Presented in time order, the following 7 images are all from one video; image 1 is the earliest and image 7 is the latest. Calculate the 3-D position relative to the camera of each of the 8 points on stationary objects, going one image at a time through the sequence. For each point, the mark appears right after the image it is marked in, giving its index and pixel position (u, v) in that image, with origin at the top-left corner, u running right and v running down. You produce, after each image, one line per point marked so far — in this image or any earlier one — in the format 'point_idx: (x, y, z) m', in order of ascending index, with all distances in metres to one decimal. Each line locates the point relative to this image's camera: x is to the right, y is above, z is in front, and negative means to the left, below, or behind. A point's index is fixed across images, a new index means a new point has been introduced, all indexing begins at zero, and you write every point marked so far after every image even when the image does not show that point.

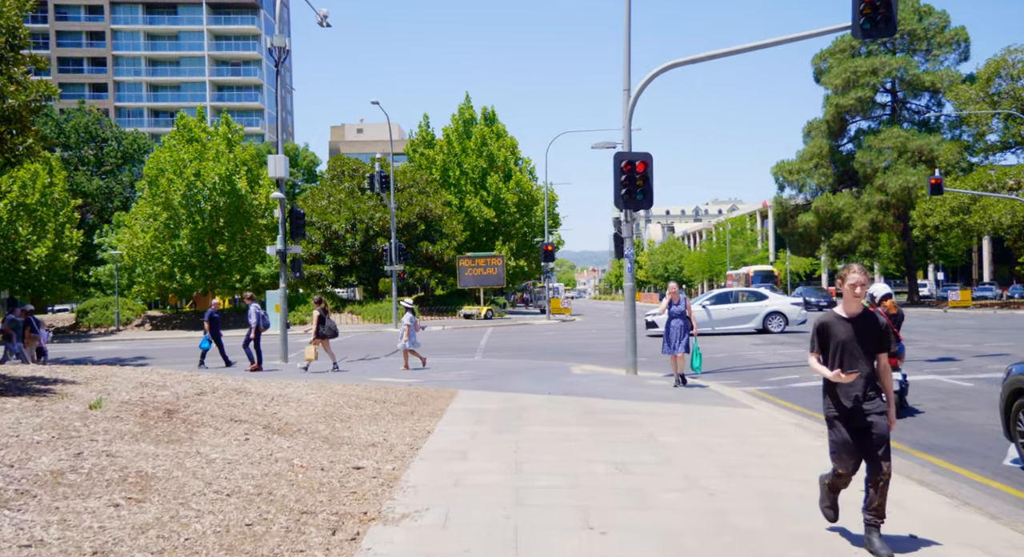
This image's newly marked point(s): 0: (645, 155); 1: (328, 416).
0: (+2.5, +2.3, +16.9) m
1: (-2.0, -1.5, +9.7) m
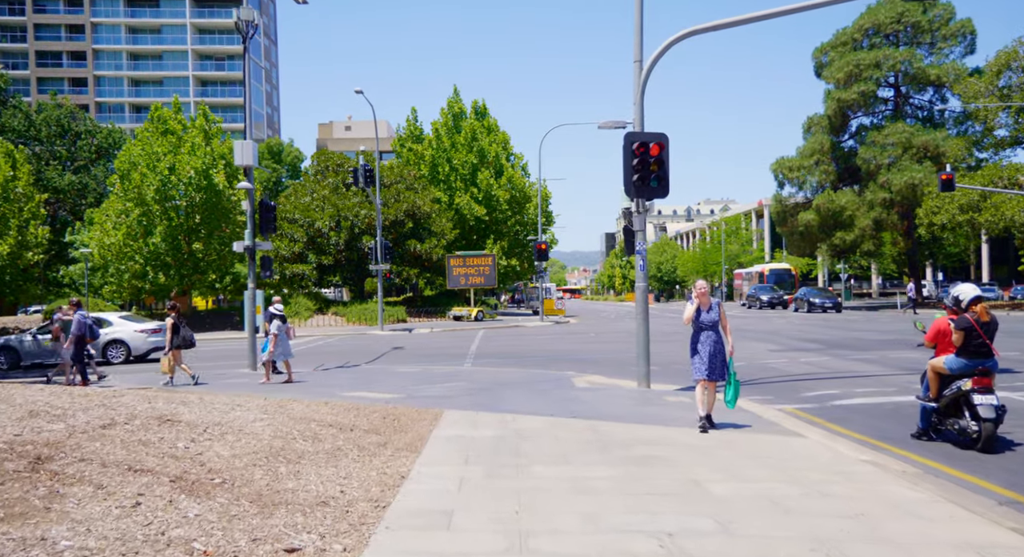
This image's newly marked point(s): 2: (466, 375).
0: (+2.4, +2.3, +14.7) m
1: (-2.0, -1.5, +7.5) m
2: (-0.9, -1.9, +18.0) m
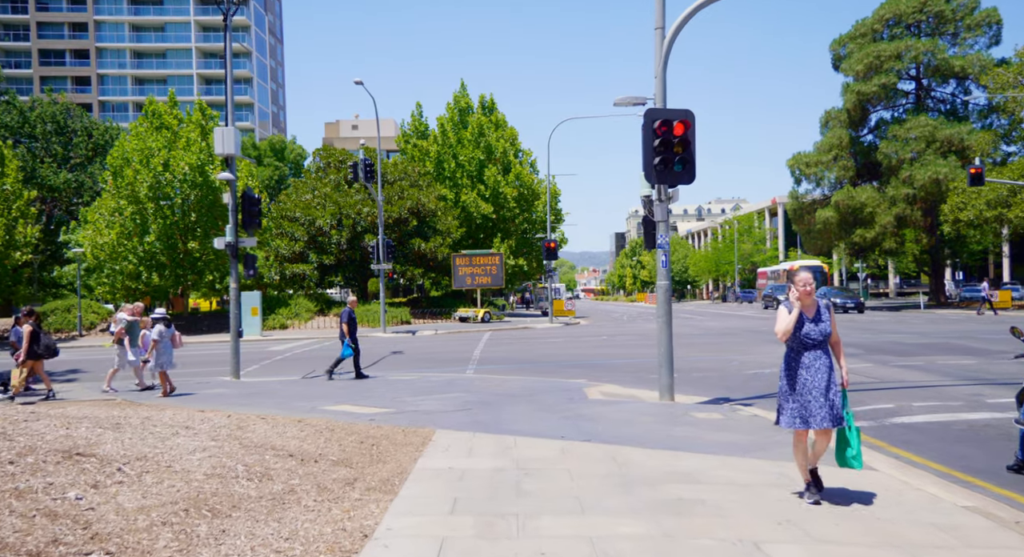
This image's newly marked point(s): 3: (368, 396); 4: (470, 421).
0: (+2.5, +2.4, +12.9) m
1: (-2.0, -1.4, +5.7) m
2: (-0.8, -1.9, +16.2) m
3: (-2.3, -1.8, +14.0) m
4: (-0.5, -1.7, +11.1) m
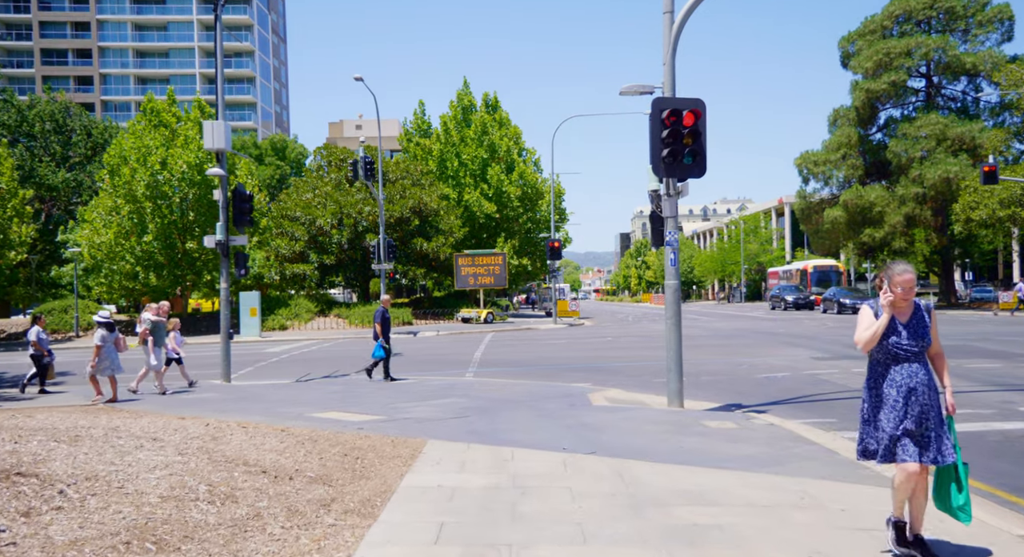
0: (+2.5, +2.4, +12.1) m
1: (-2.0, -1.4, +5.0) m
2: (-0.8, -1.9, +15.5) m
3: (-2.3, -1.8, +13.3) m
4: (-0.6, -1.7, +10.4) m
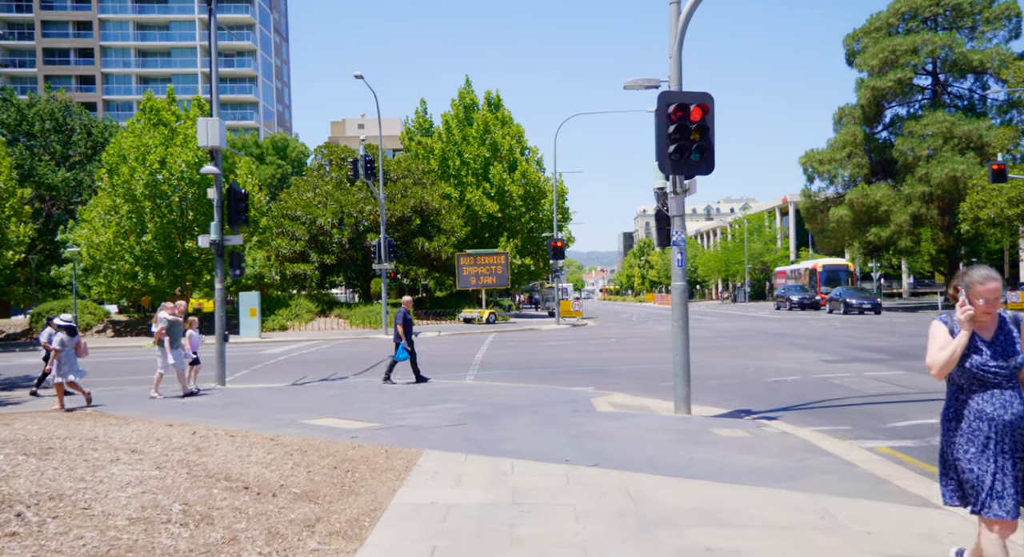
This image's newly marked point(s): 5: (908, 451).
0: (+2.5, +2.4, +11.7) m
1: (-2.1, -1.5, +4.5) m
2: (-0.8, -1.9, +15.0) m
3: (-2.3, -1.8, +12.9) m
4: (-0.6, -1.8, +9.9) m
5: (+4.1, -1.8, +9.2) m
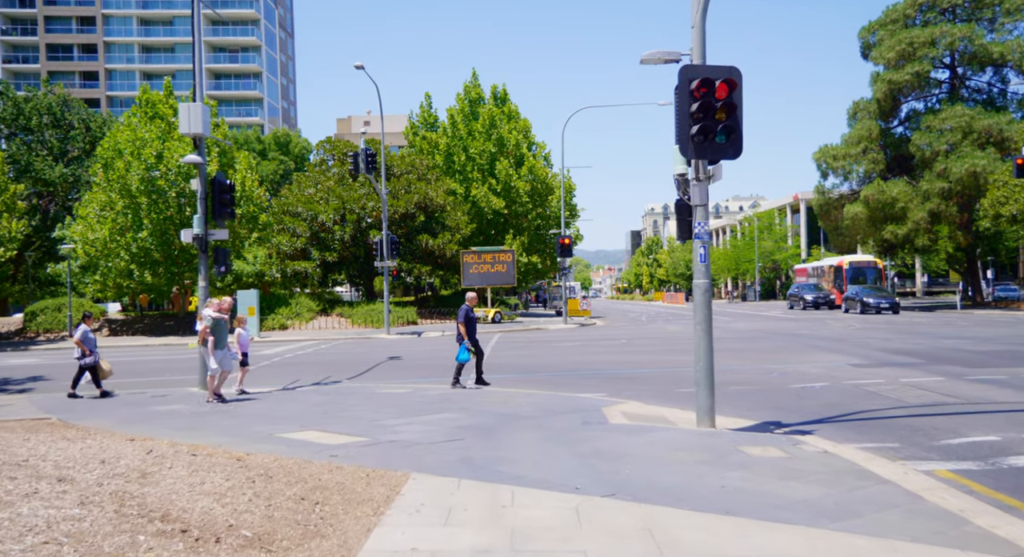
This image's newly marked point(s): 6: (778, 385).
0: (+2.5, +2.4, +10.4) m
1: (-2.1, -1.4, +3.3) m
2: (-0.8, -1.9, +13.8) m
3: (-2.2, -1.8, +11.6) m
4: (-0.5, -1.7, +8.7) m
5: (+4.1, -1.7, +7.9) m
6: (+4.3, -1.7, +14.7) m
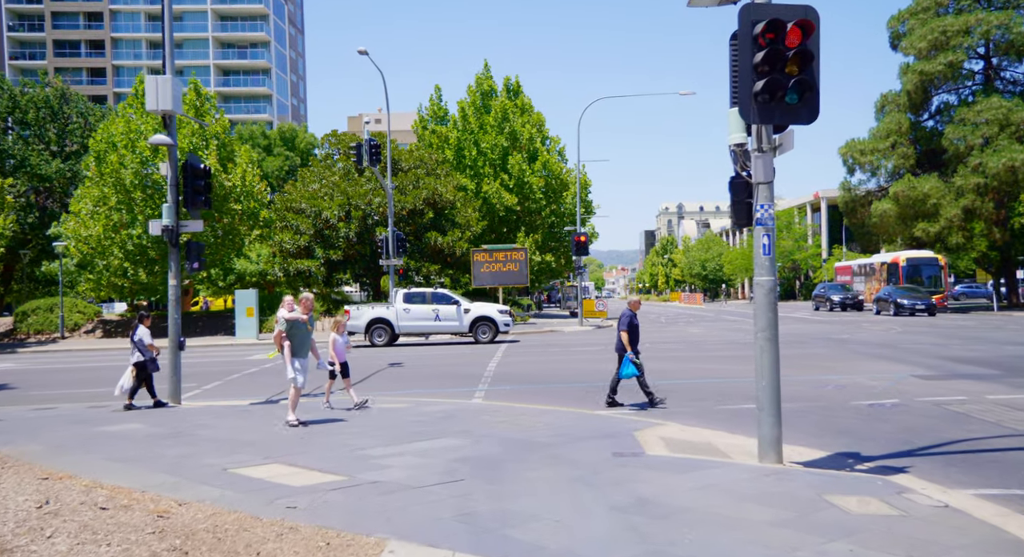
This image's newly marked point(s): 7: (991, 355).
0: (+2.7, +2.4, +8.2) m
1: (-2.1, -1.4, +1.2) m
2: (-0.6, -1.8, +11.6) m
3: (-2.1, -1.8, +9.5) m
4: (-0.4, -1.7, +6.5) m
5: (+4.2, -1.7, +5.7) m
6: (+4.5, -1.7, +12.4) m
7: (+9.5, -1.5, +17.8) m
